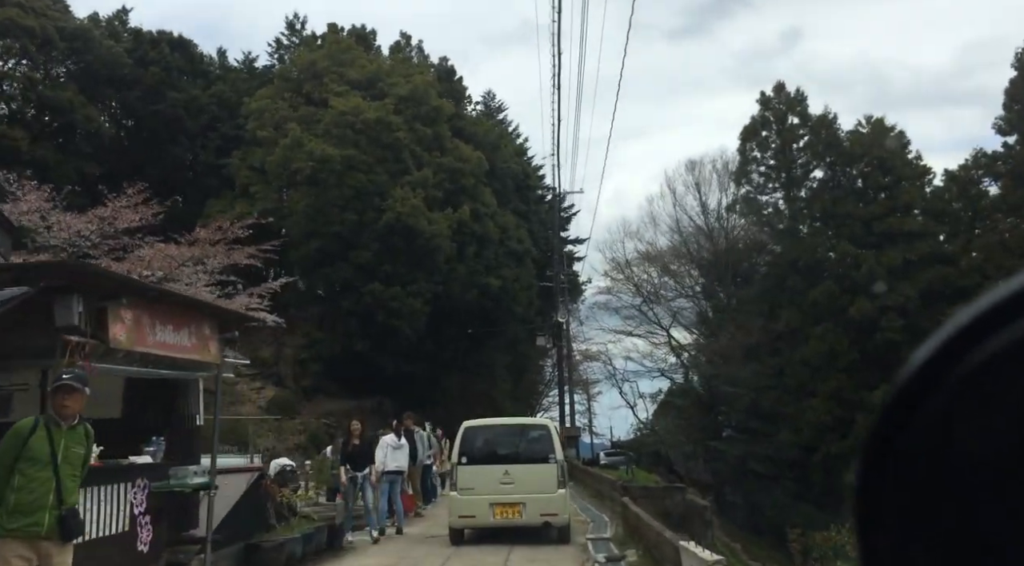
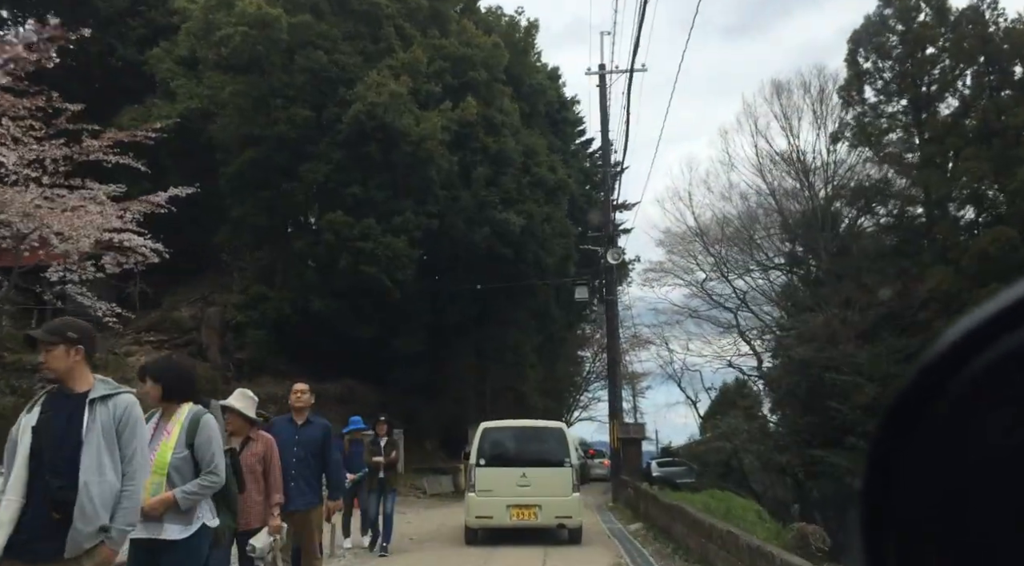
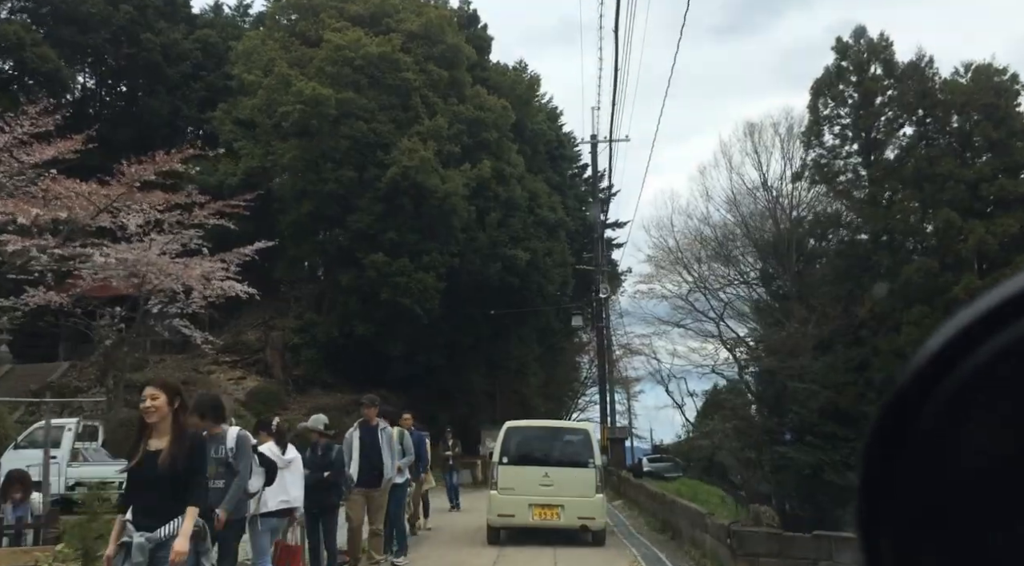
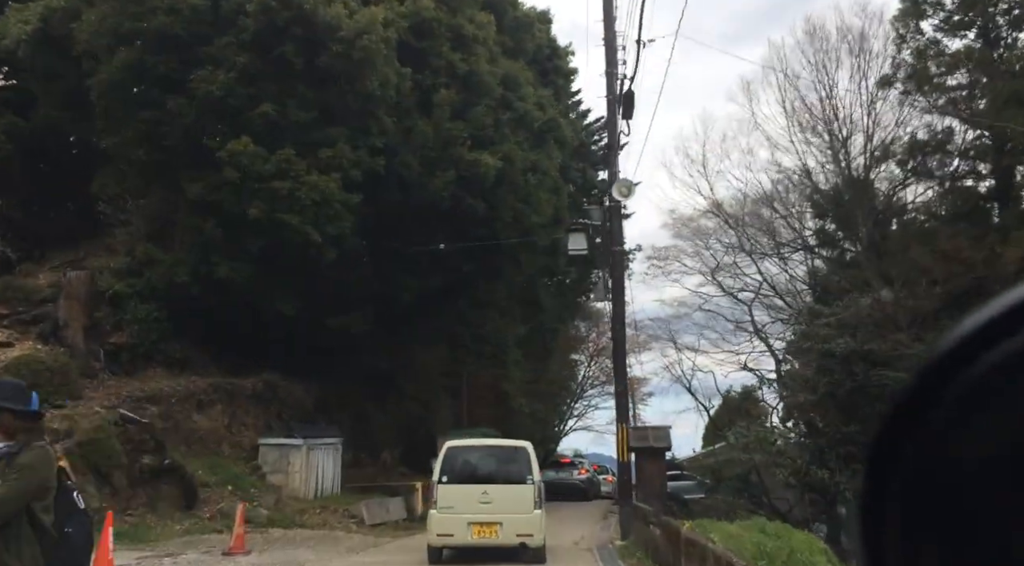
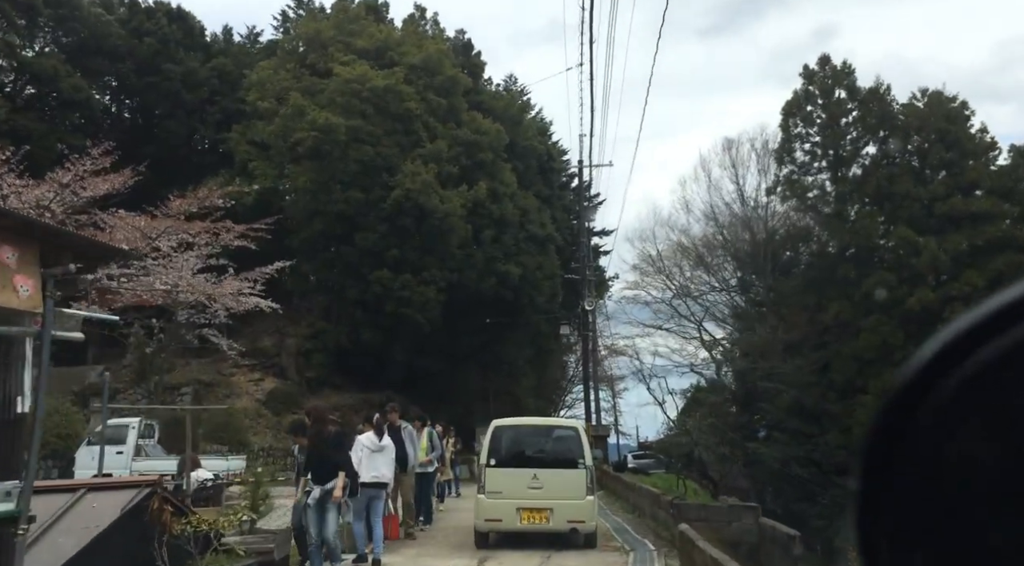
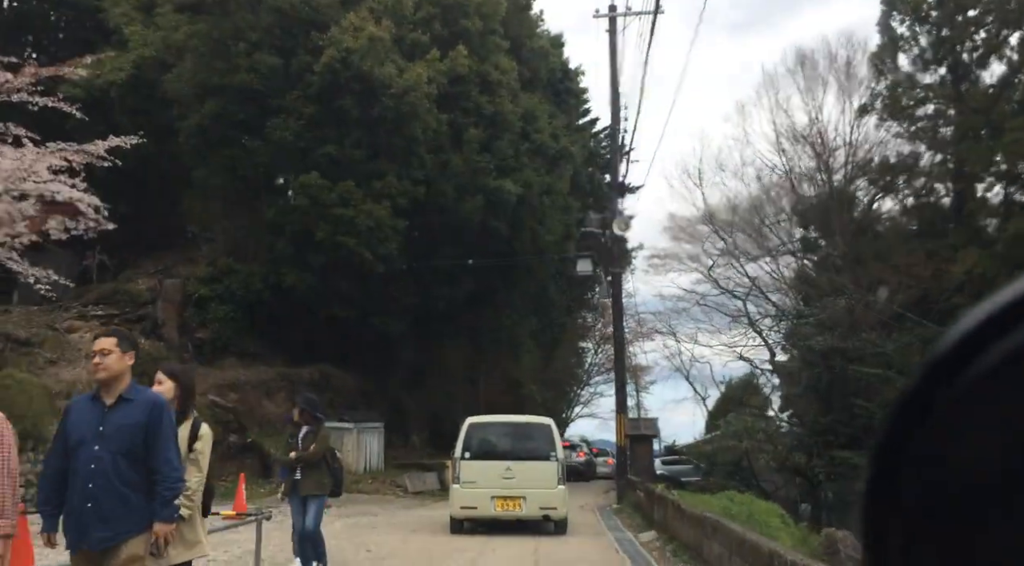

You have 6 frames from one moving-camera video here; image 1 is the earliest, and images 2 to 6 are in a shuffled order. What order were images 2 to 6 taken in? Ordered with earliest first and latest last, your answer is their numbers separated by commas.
5, 3, 2, 6, 4
